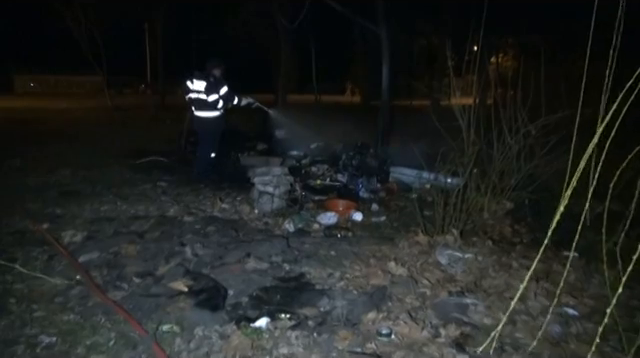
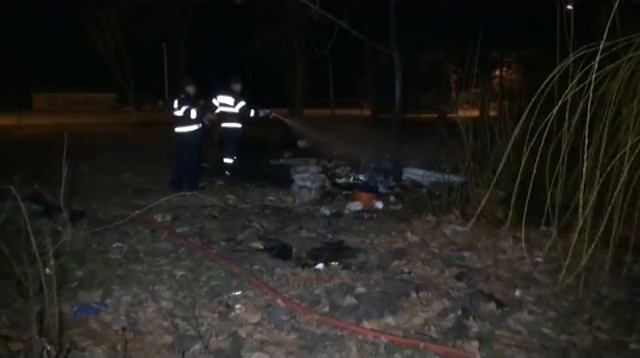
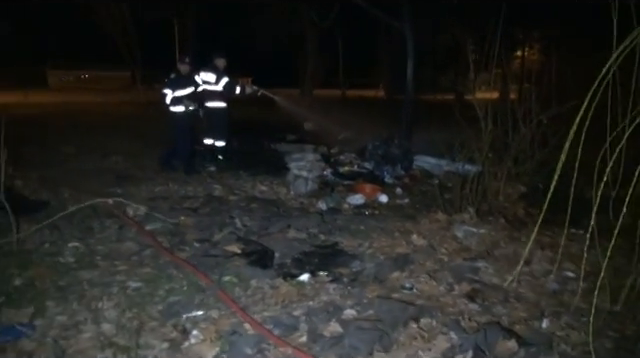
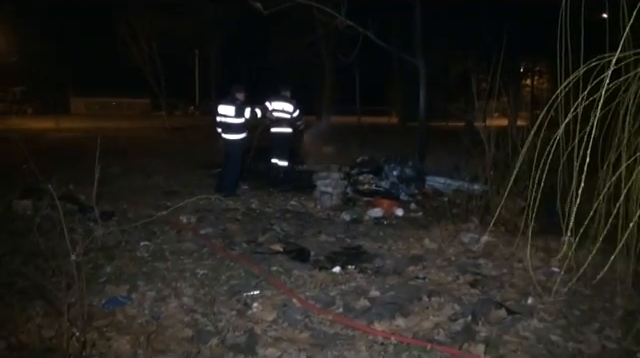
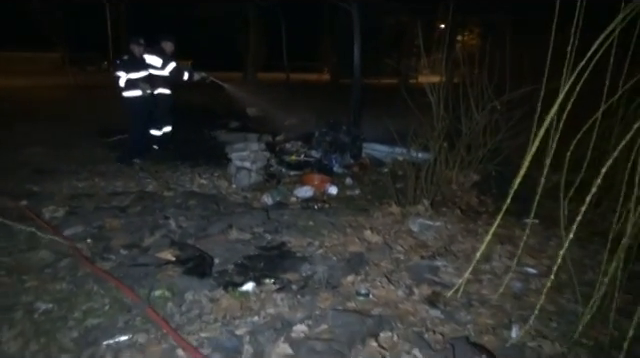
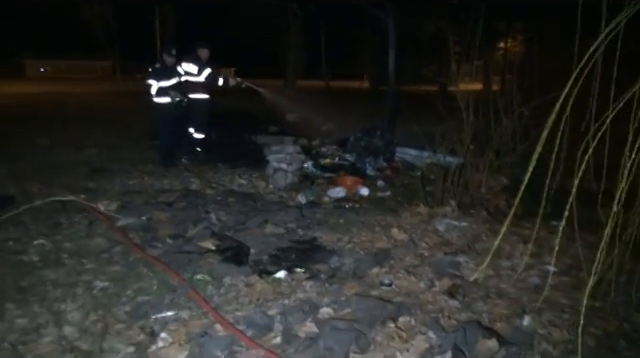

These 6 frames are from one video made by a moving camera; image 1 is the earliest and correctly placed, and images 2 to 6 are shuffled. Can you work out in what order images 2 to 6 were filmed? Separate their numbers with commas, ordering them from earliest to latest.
5, 6, 3, 2, 4
